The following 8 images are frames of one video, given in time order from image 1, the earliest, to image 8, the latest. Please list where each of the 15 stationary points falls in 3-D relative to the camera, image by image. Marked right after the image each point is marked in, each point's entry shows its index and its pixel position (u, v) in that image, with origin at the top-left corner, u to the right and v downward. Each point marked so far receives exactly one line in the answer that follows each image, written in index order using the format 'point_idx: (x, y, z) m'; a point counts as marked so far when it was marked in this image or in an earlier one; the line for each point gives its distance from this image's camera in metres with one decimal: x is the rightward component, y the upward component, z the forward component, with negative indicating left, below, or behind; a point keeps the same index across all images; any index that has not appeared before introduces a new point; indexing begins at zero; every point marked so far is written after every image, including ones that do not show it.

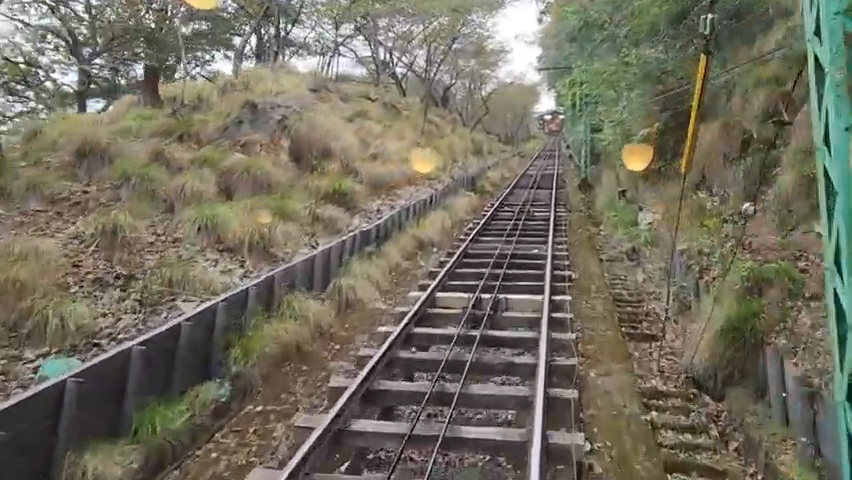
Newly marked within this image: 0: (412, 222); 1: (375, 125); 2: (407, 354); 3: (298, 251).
0: (-0.3, +0.4, +13.6) m
1: (-1.4, +3.2, +18.6) m
2: (-0.2, -1.1, +6.2) m
3: (-1.7, -0.2, +8.6) m
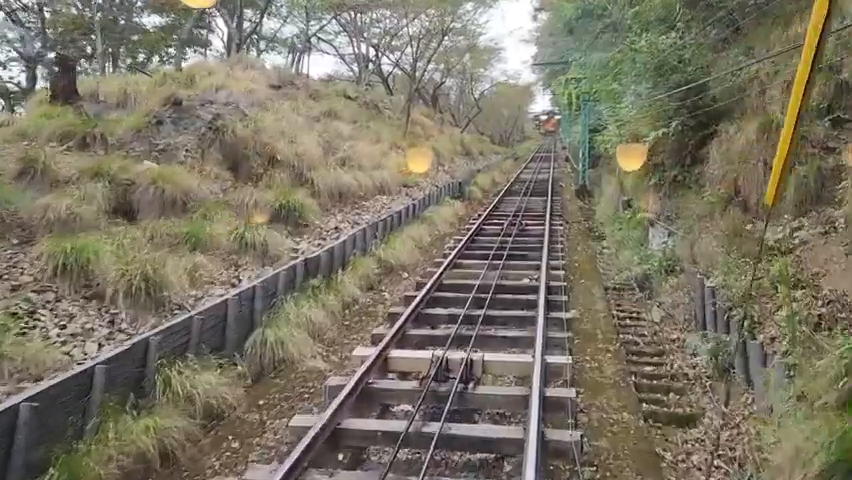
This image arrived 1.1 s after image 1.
0: (-0.8, 0.0, +11.4) m
1: (-2.0, +2.8, +16.4) m
2: (-0.6, -1.4, +4.0) m
3: (-2.1, -0.5, +6.4) m
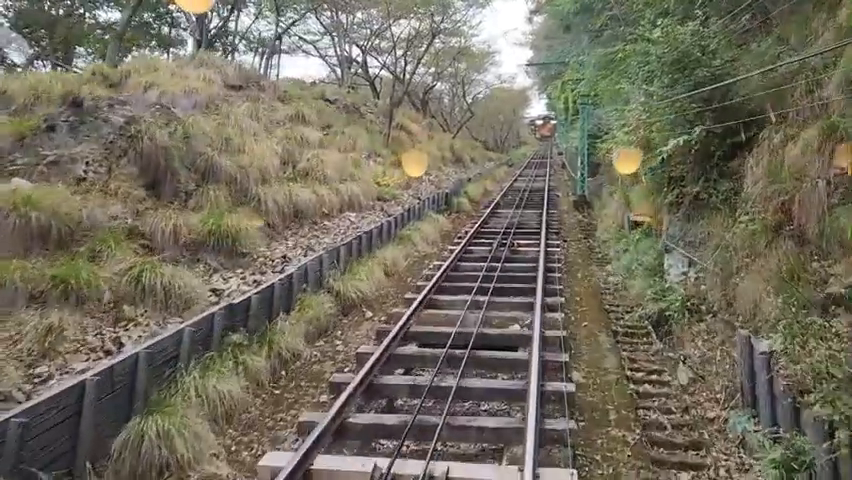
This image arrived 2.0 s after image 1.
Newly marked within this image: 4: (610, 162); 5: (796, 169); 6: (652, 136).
0: (-1.2, -0.4, +9.5) m
1: (-2.4, +2.4, +14.5) m
2: (-1.0, -1.8, +2.1) m
3: (-2.5, -0.9, +4.5) m
4: (+4.9, +2.1, +17.7) m
5: (+3.5, +0.7, +6.2) m
6: (+3.3, +1.5, +9.7) m
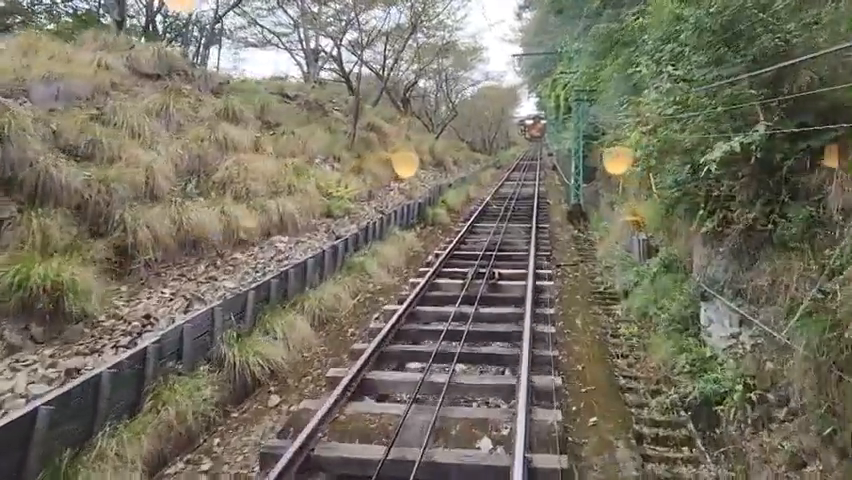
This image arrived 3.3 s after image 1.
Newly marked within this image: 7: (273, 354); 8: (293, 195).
0: (-1.8, -0.9, +6.7) m
1: (-3.1, +1.9, +11.7) m
2: (-1.5, -2.2, -0.6) m
3: (-3.0, -1.4, +1.7) m
4: (+4.1, +1.6, +15.0) m
5: (+2.9, +0.2, +3.5) m
6: (+2.7, +1.1, +7.0) m
7: (-1.5, -1.1, +6.4) m
8: (-2.0, +0.7, +10.2) m
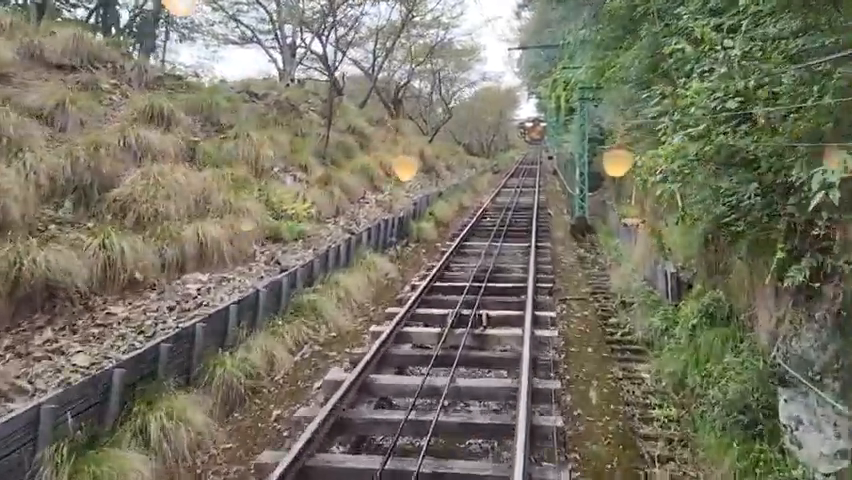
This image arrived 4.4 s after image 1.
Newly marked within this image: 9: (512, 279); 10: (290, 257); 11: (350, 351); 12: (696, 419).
0: (-2.2, -1.3, +4.5) m
1: (-3.5, +1.5, +9.5) m
2: (-1.9, -2.6, -2.8) m
3: (-3.4, -1.7, -0.5) m
4: (+3.7, +1.2, +12.8) m
5: (+2.5, -0.1, +1.3) m
6: (+2.3, +0.7, +4.8) m
7: (-1.9, -1.5, +4.2) m
8: (-2.4, +0.3, +8.0) m
9: (+1.3, -0.6, +10.2) m
10: (-1.8, -0.2, +8.5) m
11: (-0.8, -1.2, +7.1) m
12: (+2.1, -1.4, +5.3) m
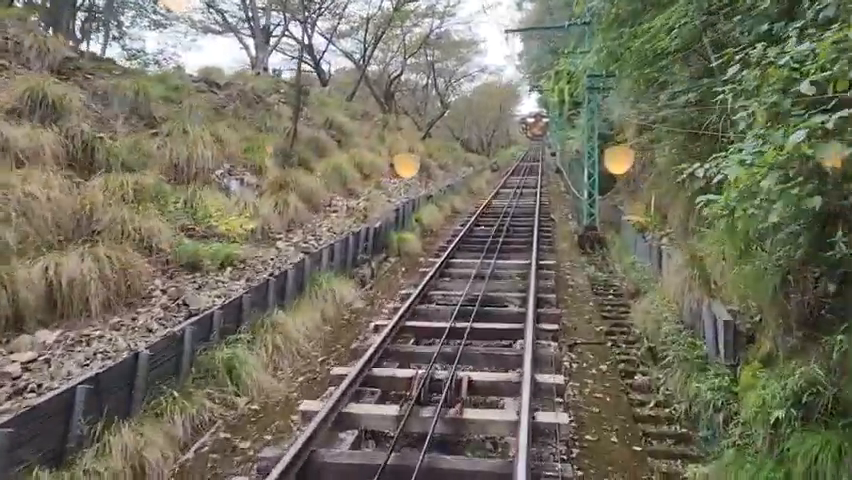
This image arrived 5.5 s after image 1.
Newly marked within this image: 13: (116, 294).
0: (-2.5, -1.6, +2.3) m
1: (-3.8, +1.2, +7.3) m
2: (-2.2, -2.9, -5.0) m
3: (-3.8, -2.1, -2.7) m
4: (+3.4, +0.9, +10.5) m
5: (+2.2, -0.5, -0.9) m
6: (+1.9, +0.4, +2.6) m
7: (-2.2, -1.8, +2.0) m
8: (-2.8, 0.0, +5.8) m
9: (+0.9, -0.9, +7.9) m
10: (-2.1, -0.5, +6.3) m
11: (-1.2, -1.5, +4.9) m
12: (+1.7, -1.7, +3.1) m
13: (-2.6, -0.4, +5.5) m
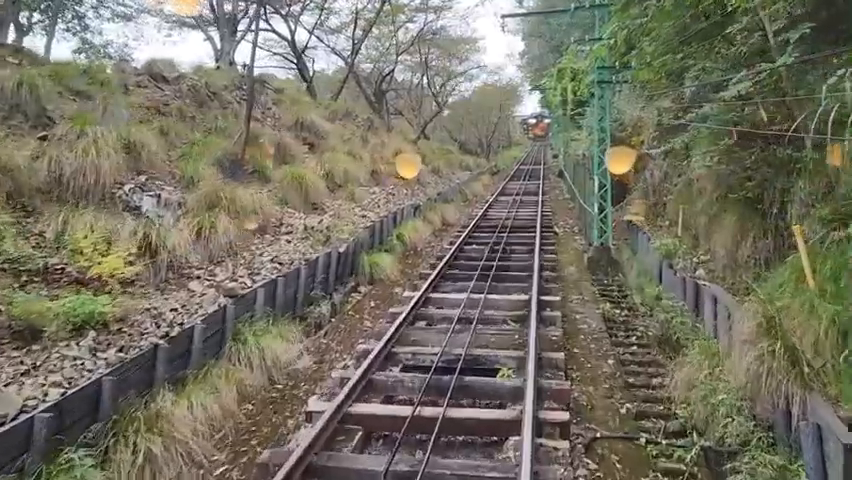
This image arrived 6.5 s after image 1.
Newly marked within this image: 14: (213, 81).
0: (-2.9, -2.0, +0.1) m
1: (-4.2, +0.8, +5.1) m
2: (-2.6, -3.3, -7.2) m
3: (-4.2, -2.4, -4.9) m
4: (+3.1, +0.6, +8.3) m
5: (+1.8, -0.8, -3.1) m
6: (+1.5, 0.0, +0.4) m
7: (-2.6, -2.2, -0.2) m
8: (-3.1, -0.4, +3.6) m
9: (+0.6, -1.3, +5.7) m
10: (-2.5, -0.9, +4.1) m
11: (-1.5, -1.9, +2.7) m
12: (+1.4, -2.1, +0.9) m
13: (-2.9, -0.8, +3.3) m
14: (-4.5, +3.4, +14.0) m
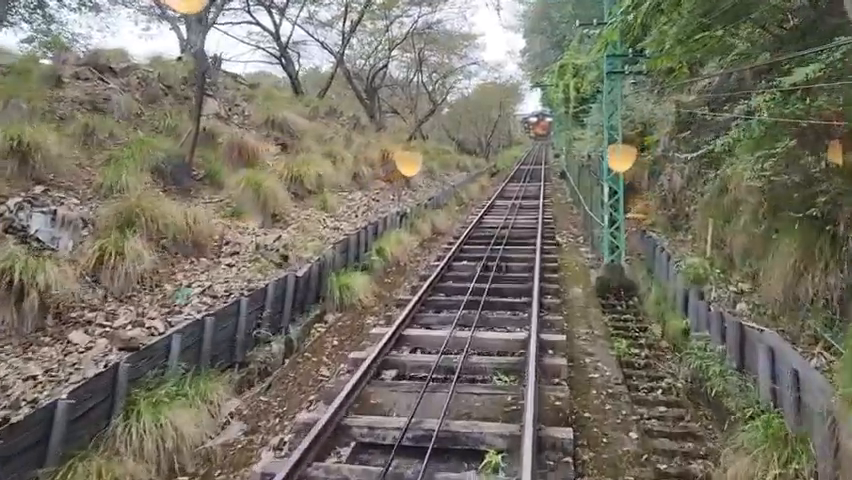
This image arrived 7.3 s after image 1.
0: (-3.2, -2.2, -1.5) m
1: (-4.5, +0.5, +3.5) m
2: (-2.9, -3.6, -8.9) m
3: (-4.5, -2.7, -6.5) m
4: (+2.8, +0.3, +6.7) m
5: (+1.5, -1.1, -4.7) m
6: (+1.3, -0.3, -1.3) m
7: (-2.9, -2.5, -1.9) m
8: (-3.4, -0.7, +1.9) m
9: (+0.3, -1.5, +4.1) m
10: (-2.8, -1.2, +2.5) m
11: (-1.8, -2.1, +1.1) m
12: (+1.1, -2.4, -0.8) m
13: (-3.2, -1.1, +1.6) m
14: (-4.8, +3.1, +12.3) m
